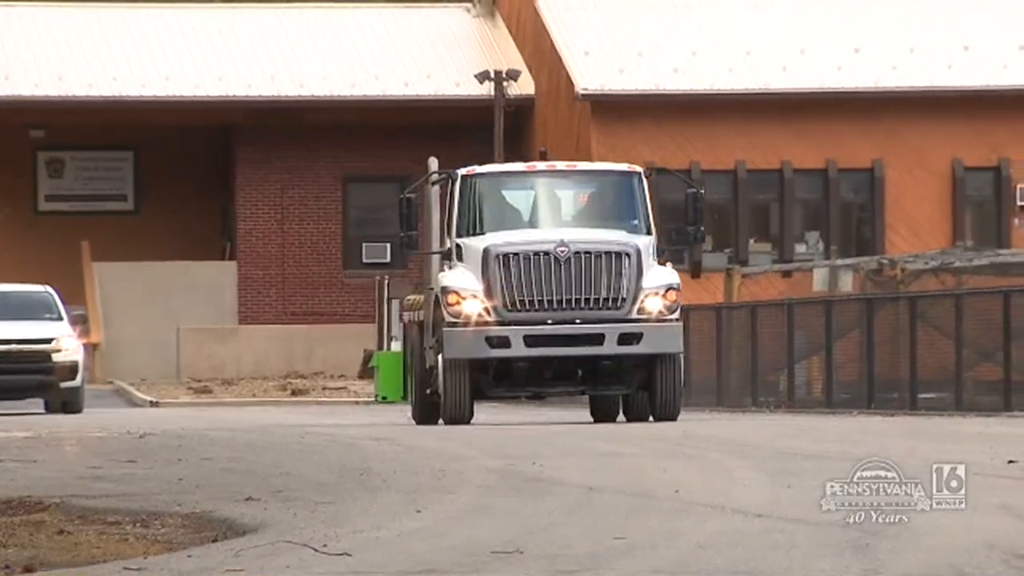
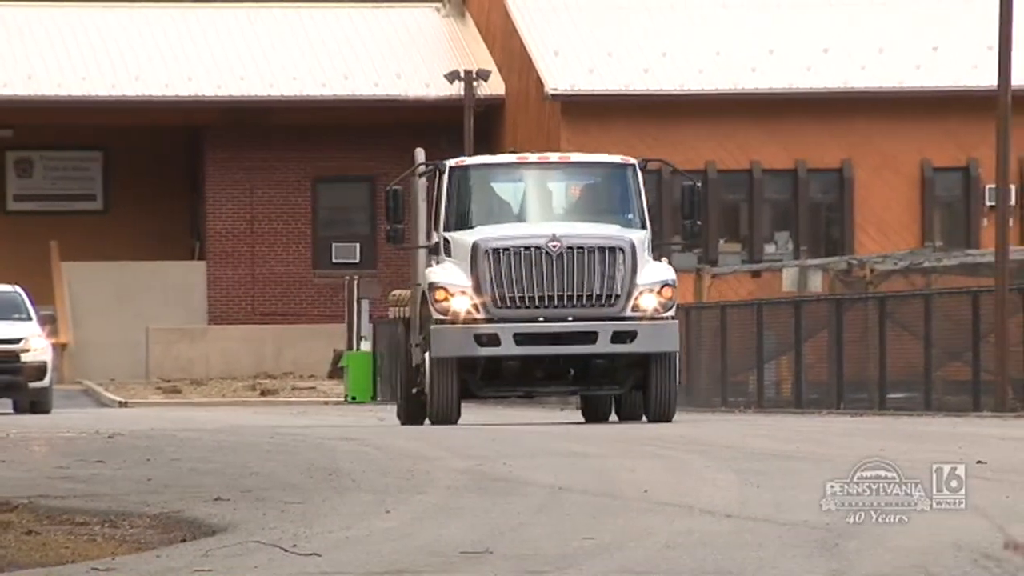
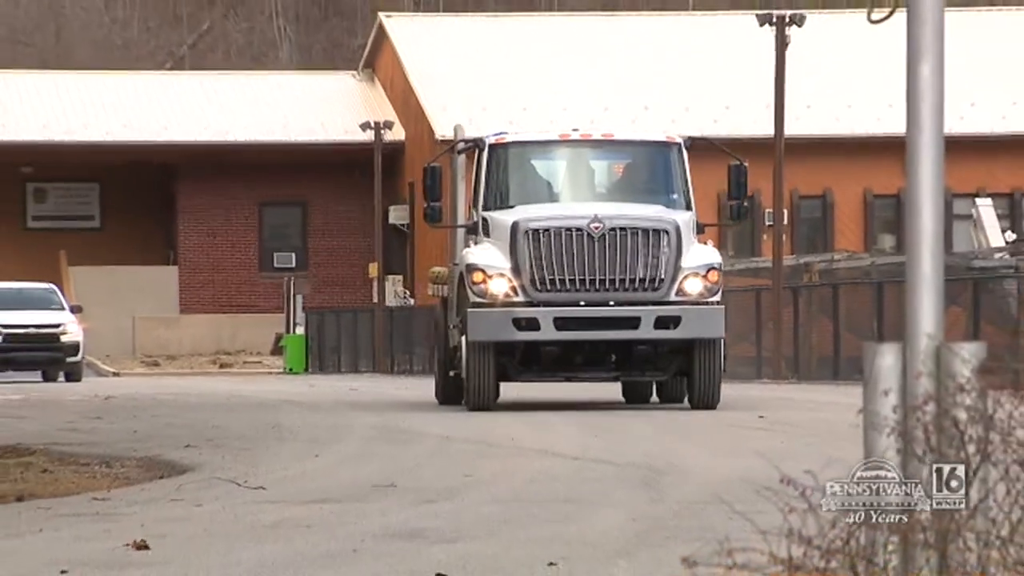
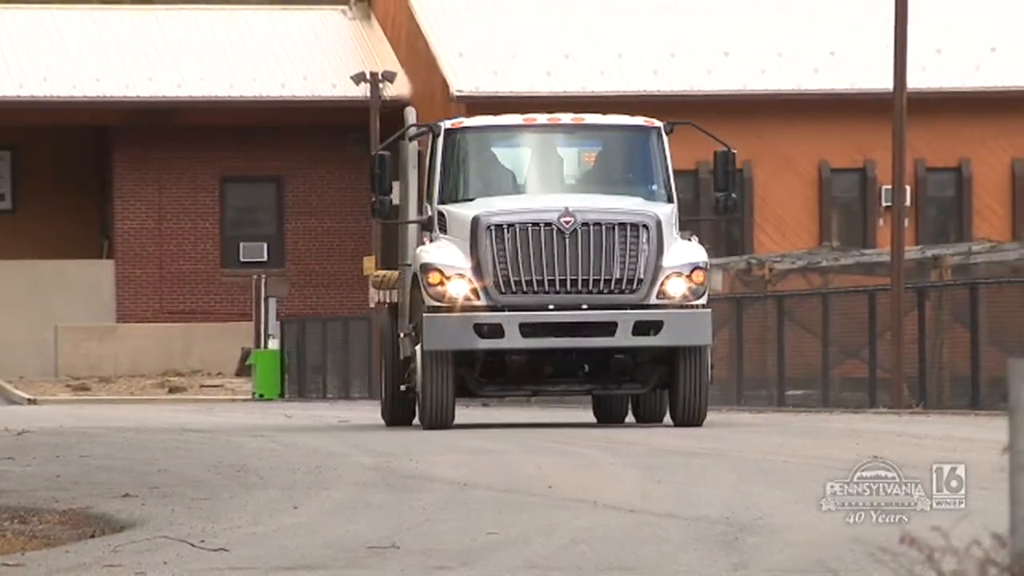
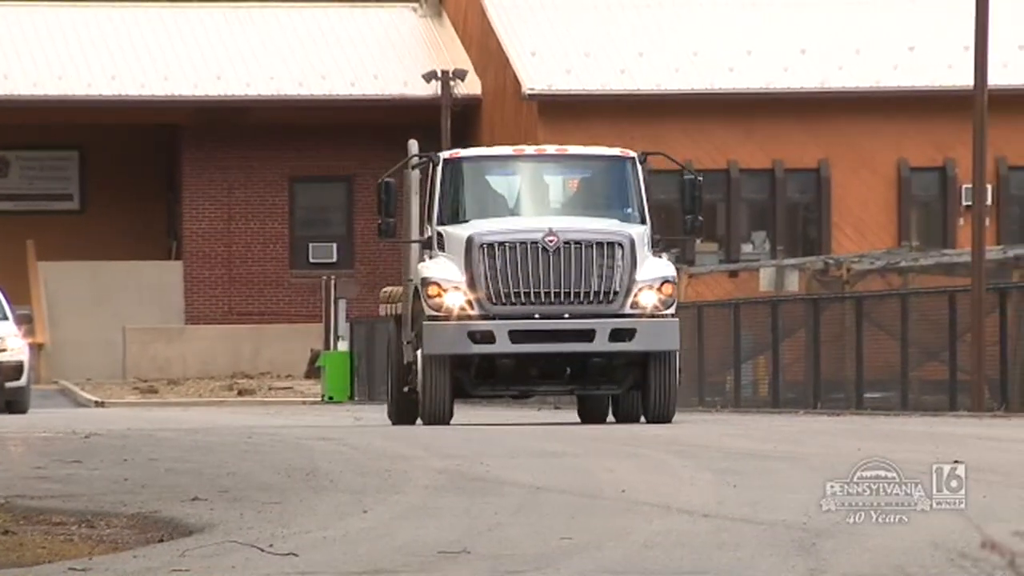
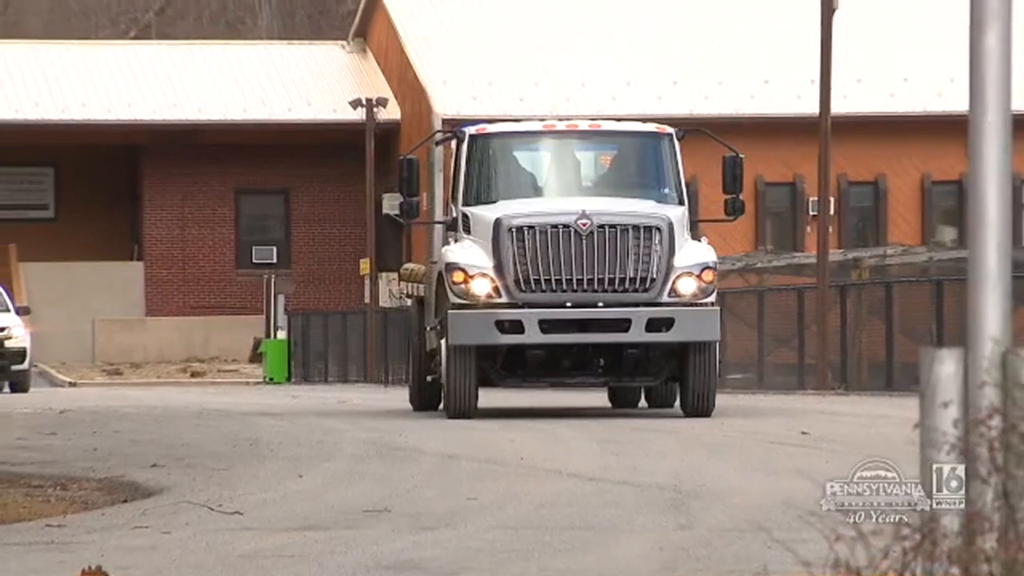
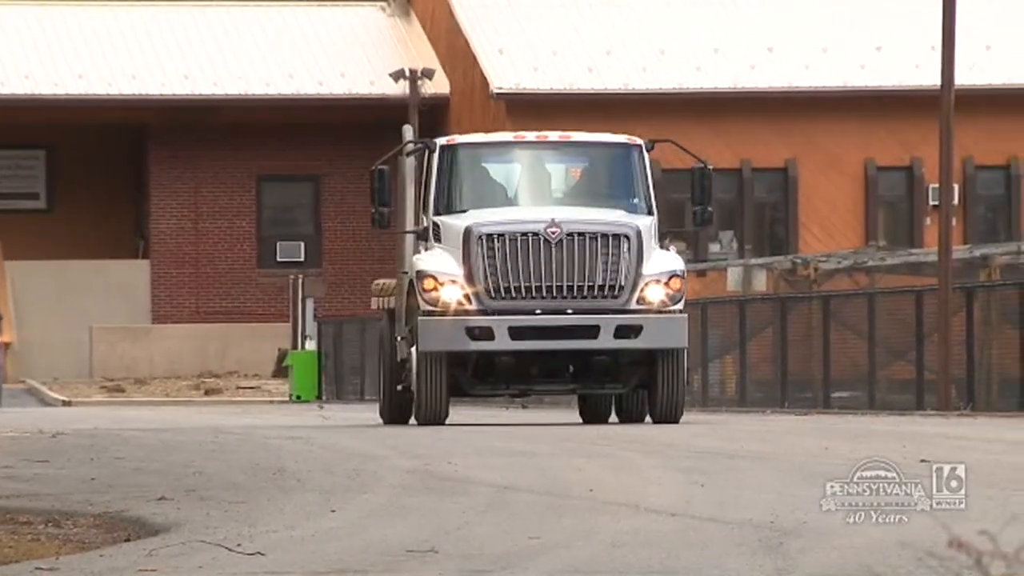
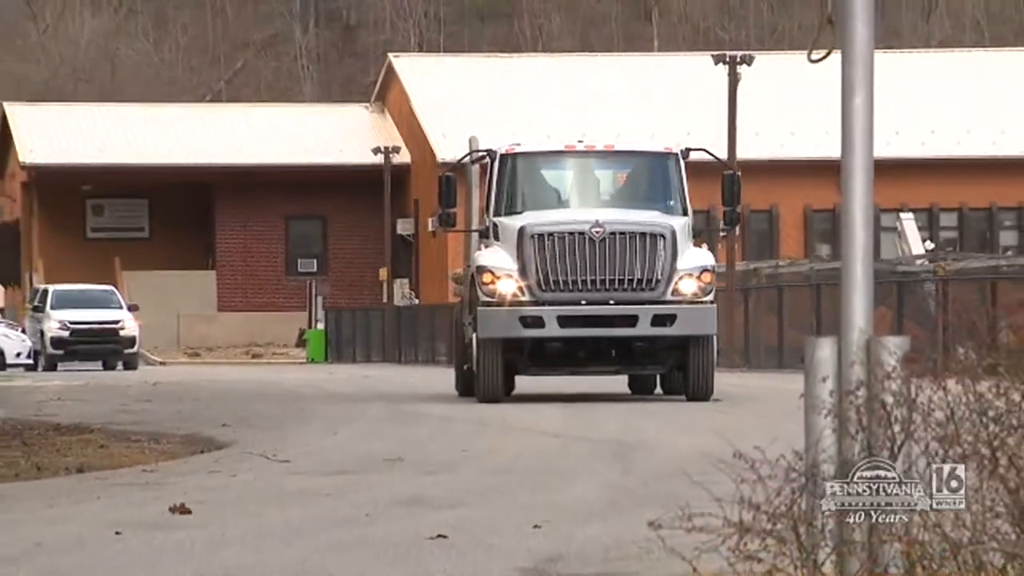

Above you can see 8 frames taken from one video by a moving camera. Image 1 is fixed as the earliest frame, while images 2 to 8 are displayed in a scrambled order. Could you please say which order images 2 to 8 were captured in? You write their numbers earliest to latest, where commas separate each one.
2, 5, 7, 4, 6, 3, 8
